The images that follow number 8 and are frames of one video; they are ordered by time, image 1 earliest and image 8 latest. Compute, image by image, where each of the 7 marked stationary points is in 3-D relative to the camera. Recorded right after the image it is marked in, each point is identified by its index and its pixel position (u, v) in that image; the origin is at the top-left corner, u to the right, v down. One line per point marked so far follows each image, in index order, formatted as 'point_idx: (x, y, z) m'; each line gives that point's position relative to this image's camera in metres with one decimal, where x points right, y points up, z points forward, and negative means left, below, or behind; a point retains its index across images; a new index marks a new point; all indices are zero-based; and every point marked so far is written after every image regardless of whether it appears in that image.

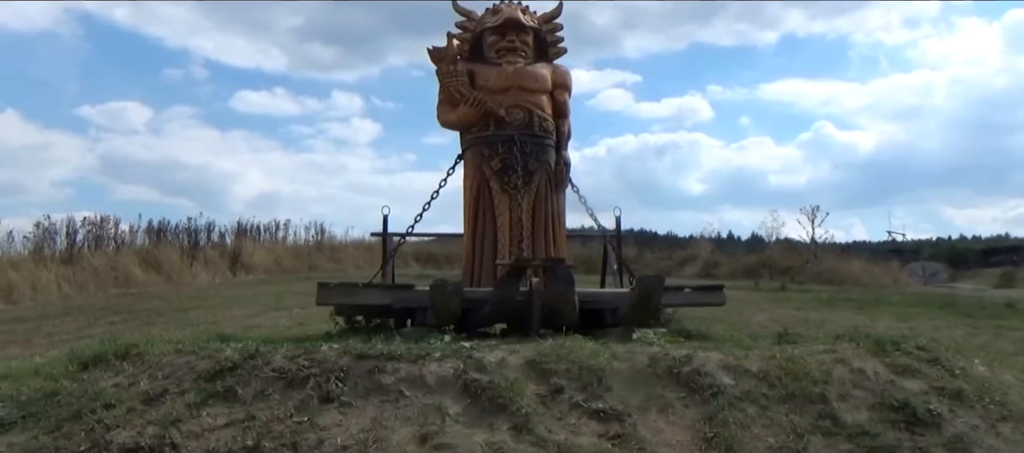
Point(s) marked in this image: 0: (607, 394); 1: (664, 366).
0: (+0.5, -0.9, +5.0) m
1: (+0.9, -0.8, +5.3) m
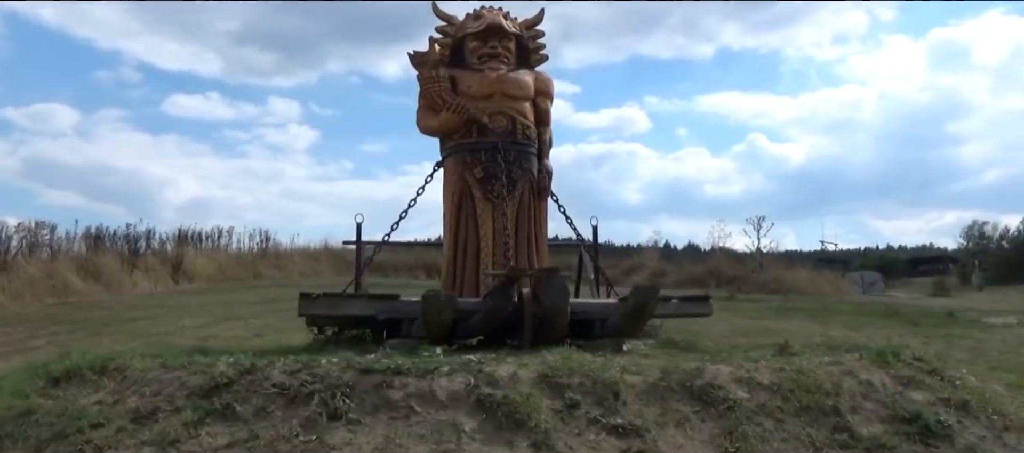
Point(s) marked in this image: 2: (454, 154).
0: (+0.6, -1.0, +4.9) m
1: (+0.9, -0.9, +5.2) m
2: (-0.6, +0.7, +8.5) m
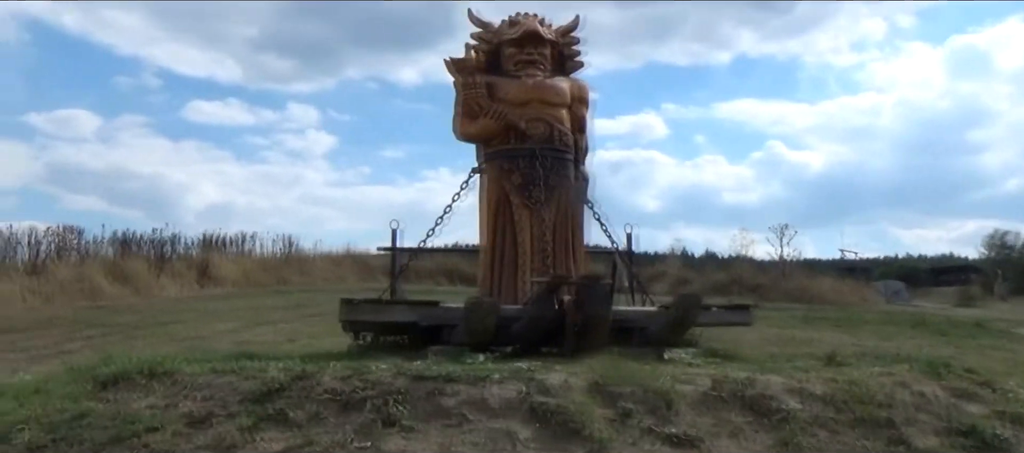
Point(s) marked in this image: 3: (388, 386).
0: (+0.9, -1.0, +4.9) m
1: (+1.2, -0.9, +5.1) m
2: (-0.2, +0.6, +8.5) m
3: (-0.7, -0.9, +4.9) m
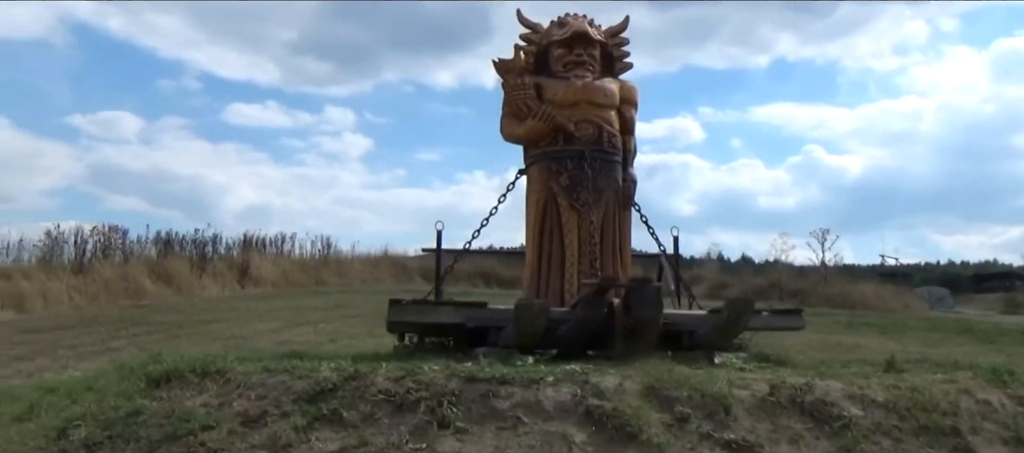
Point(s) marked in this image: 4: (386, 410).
0: (+1.2, -1.0, +4.8) m
1: (+1.5, -0.9, +5.0) m
2: (+0.2, +0.6, +8.5) m
3: (-0.4, -0.9, +4.9) m
4: (-0.7, -1.0, +4.8) m
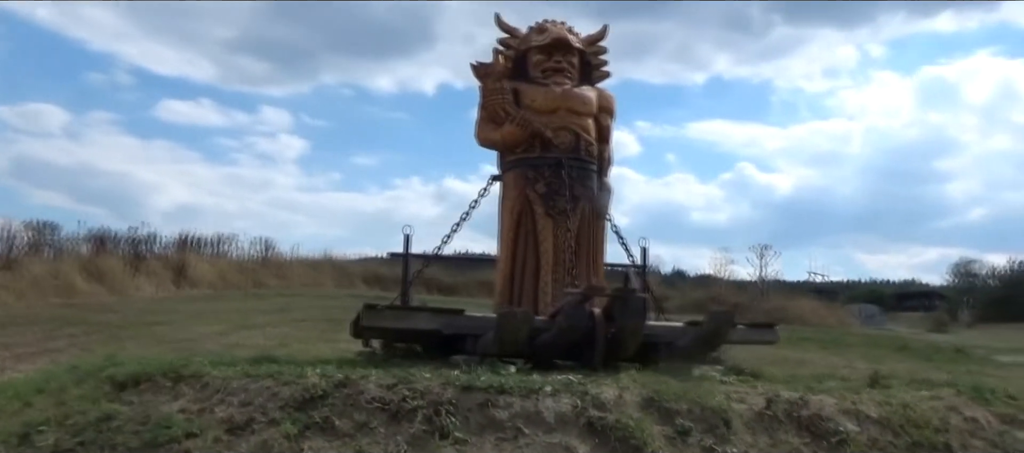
0: (+1.2, -1.1, +4.7) m
1: (+1.5, -1.0, +5.0) m
2: (0.0, +0.5, +8.4) m
3: (-0.4, -0.9, +4.7) m
4: (-0.7, -1.0, +4.6) m
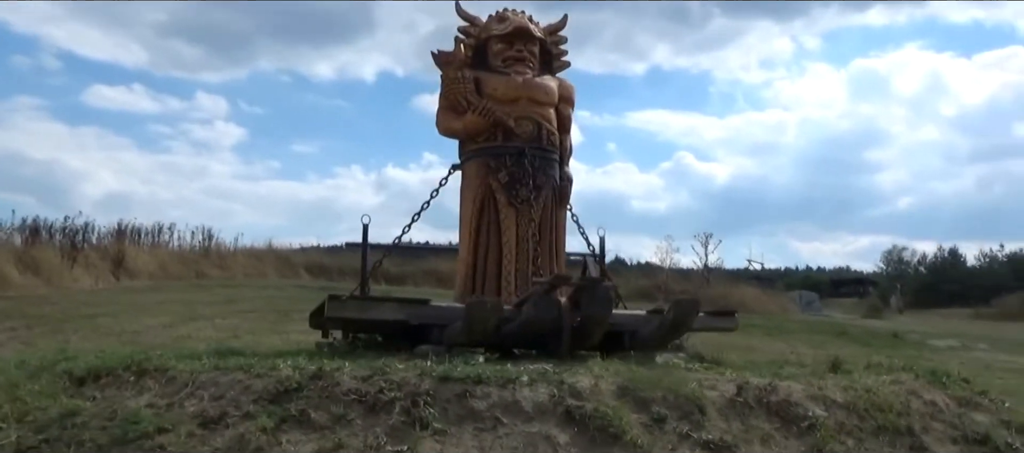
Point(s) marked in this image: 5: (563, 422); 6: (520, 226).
0: (+1.1, -1.1, +4.8) m
1: (+1.4, -1.0, +5.1) m
2: (-0.3, +0.6, +8.3) m
3: (-0.5, -0.8, +4.7) m
4: (-0.8, -0.9, +4.5) m
5: (+0.3, -1.0, +4.6) m
6: (+0.1, 0.0, +8.2) m
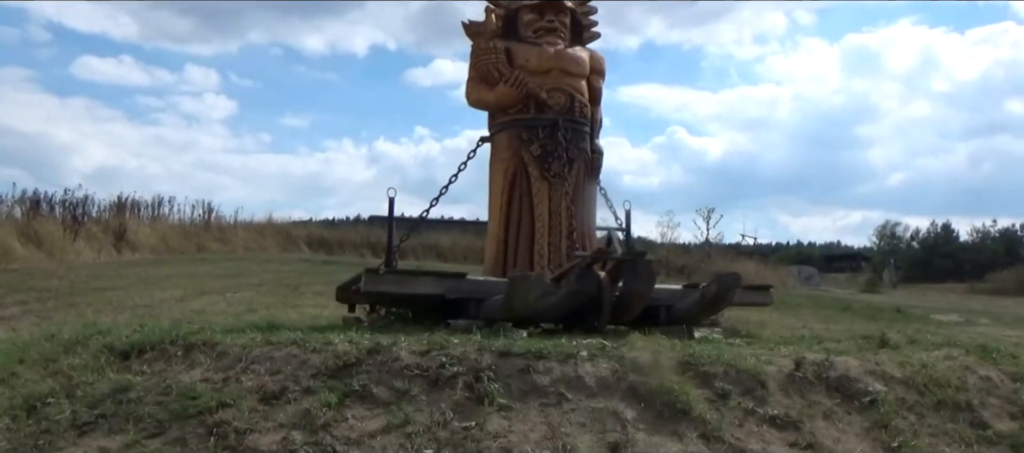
0: (+1.4, -0.9, +4.7) m
1: (+1.7, -0.8, +5.0) m
2: (0.0, +0.9, +8.2) m
3: (-0.2, -0.7, +4.6) m
4: (-0.5, -0.8, +4.5) m
5: (+0.6, -0.9, +4.5) m
6: (+0.4, +0.2, +8.1) m
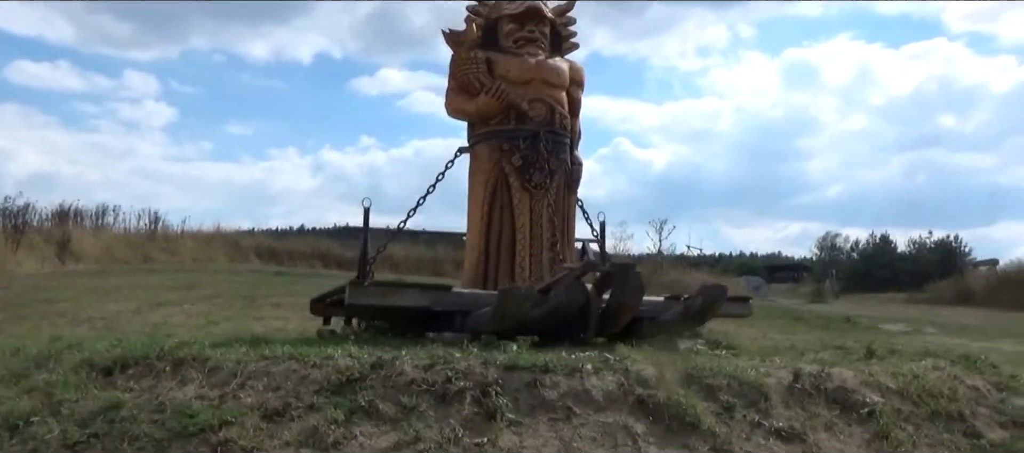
0: (+1.4, -1.0, +4.7) m
1: (+1.7, -0.9, +5.1) m
2: (-0.2, +0.8, +8.2) m
3: (-0.2, -0.8, +4.5) m
4: (-0.4, -0.9, +4.4) m
5: (+0.6, -0.9, +4.5) m
6: (+0.2, +0.1, +8.1) m
